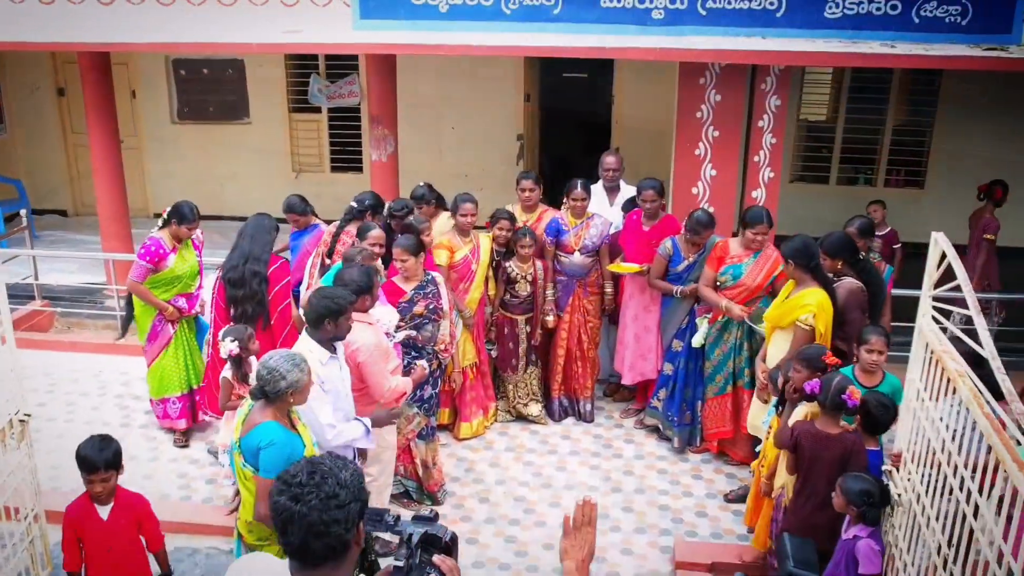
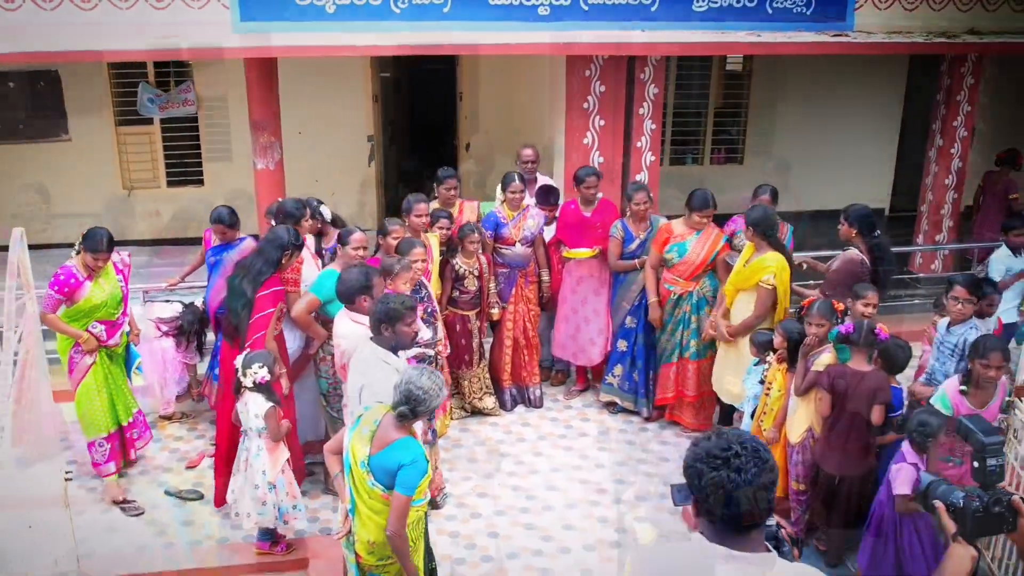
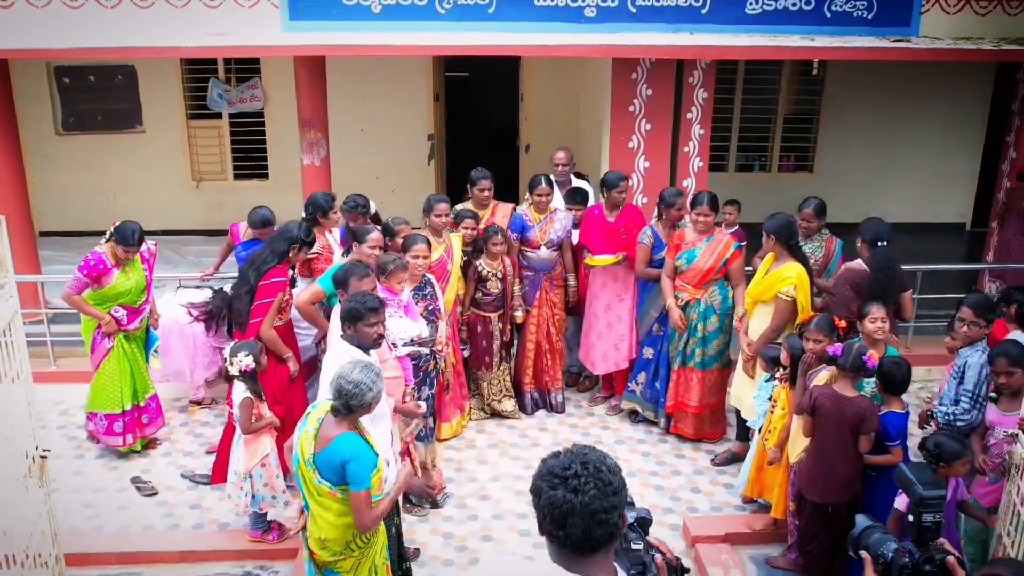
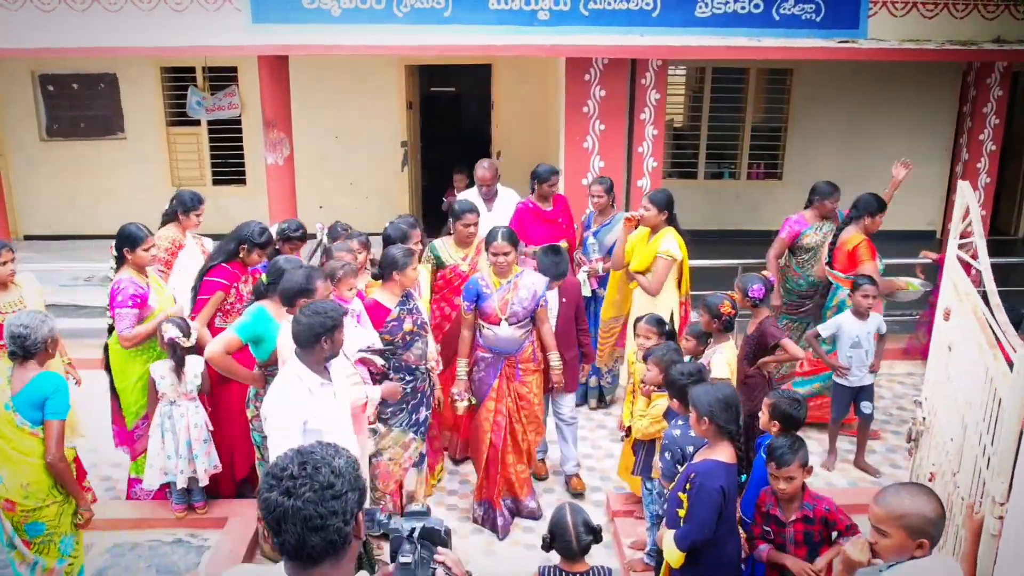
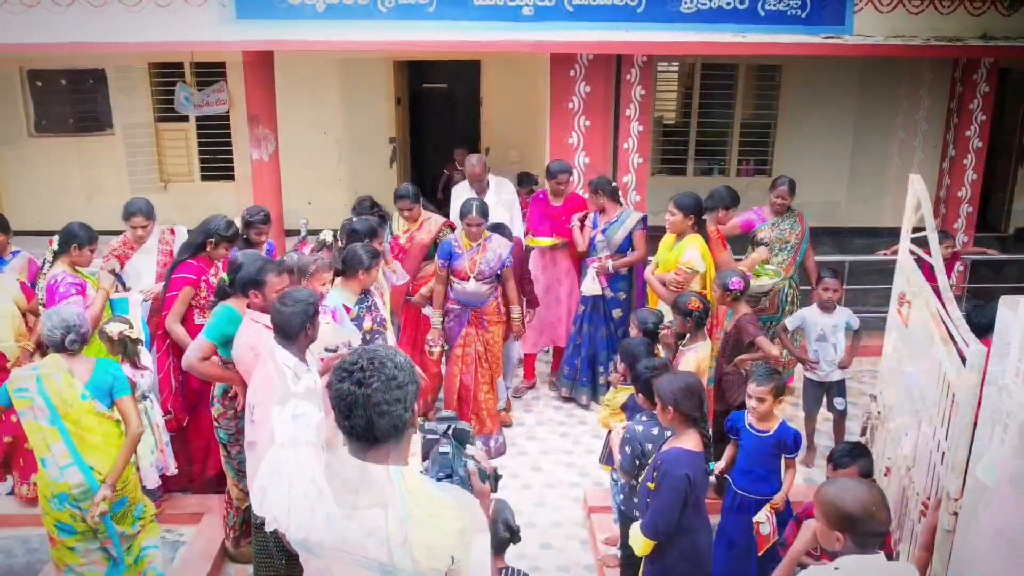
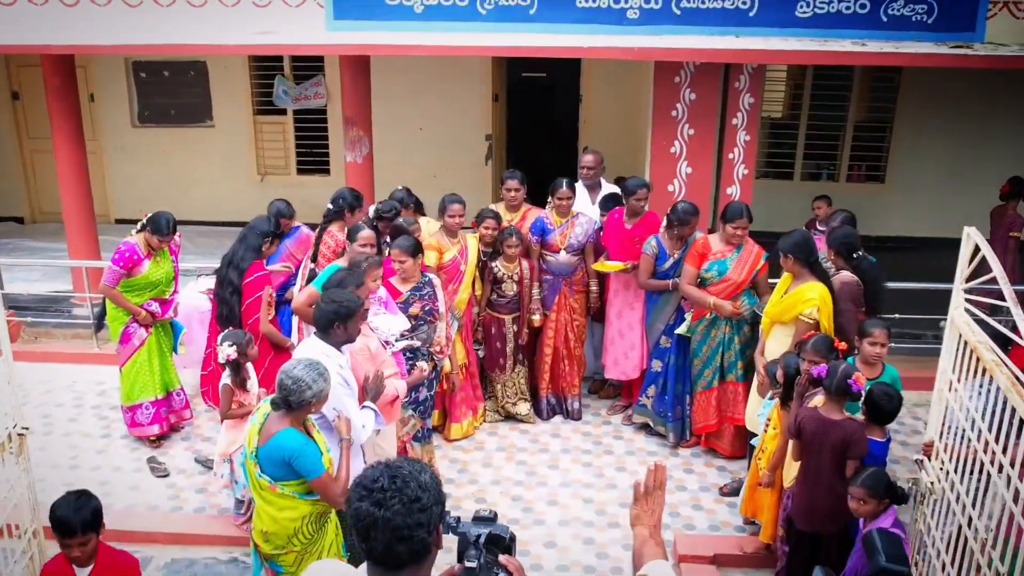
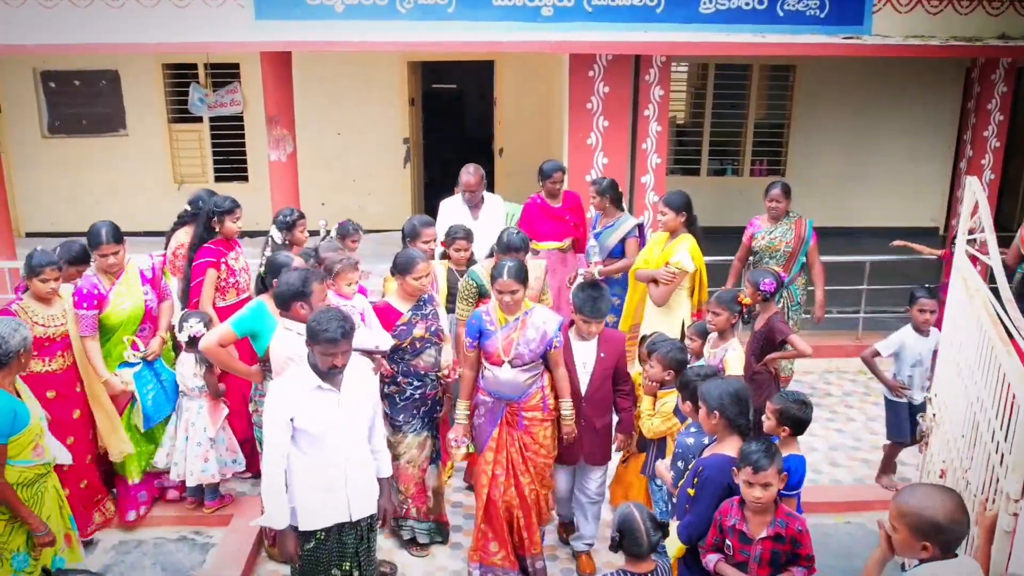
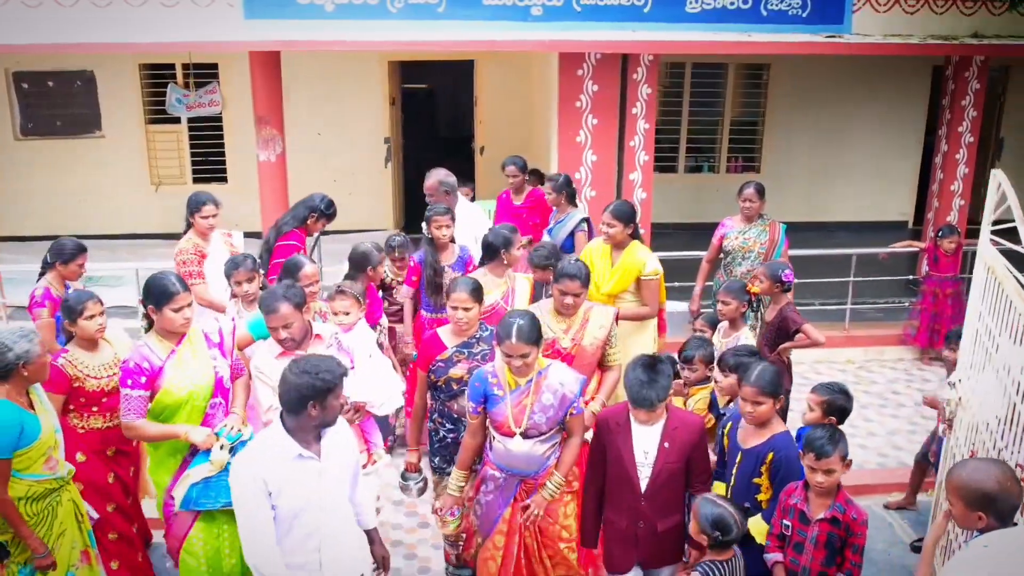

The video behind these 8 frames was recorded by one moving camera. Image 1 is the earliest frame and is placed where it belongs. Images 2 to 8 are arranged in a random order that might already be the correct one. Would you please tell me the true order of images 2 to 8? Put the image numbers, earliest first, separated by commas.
6, 3, 2, 5, 4, 7, 8
